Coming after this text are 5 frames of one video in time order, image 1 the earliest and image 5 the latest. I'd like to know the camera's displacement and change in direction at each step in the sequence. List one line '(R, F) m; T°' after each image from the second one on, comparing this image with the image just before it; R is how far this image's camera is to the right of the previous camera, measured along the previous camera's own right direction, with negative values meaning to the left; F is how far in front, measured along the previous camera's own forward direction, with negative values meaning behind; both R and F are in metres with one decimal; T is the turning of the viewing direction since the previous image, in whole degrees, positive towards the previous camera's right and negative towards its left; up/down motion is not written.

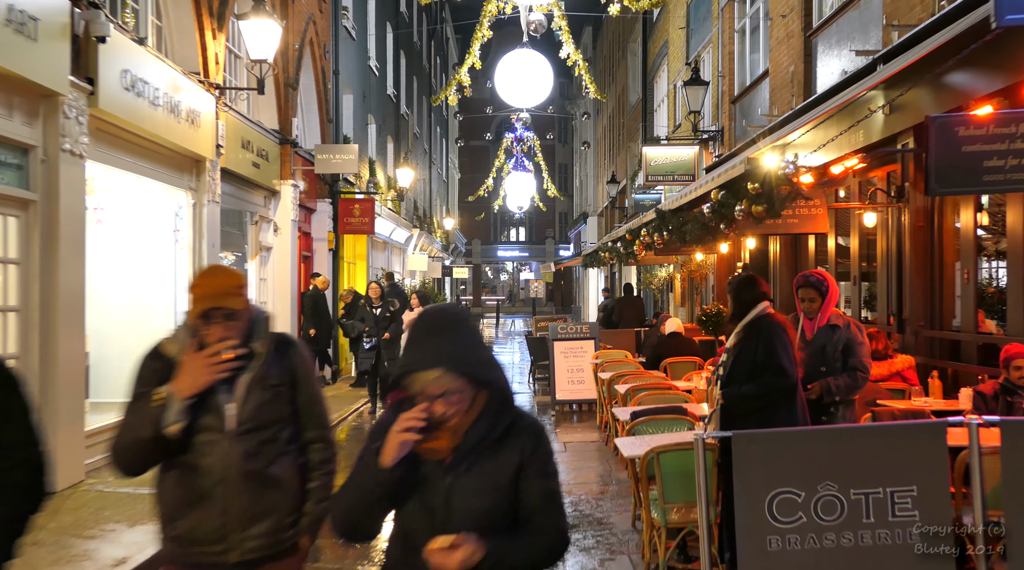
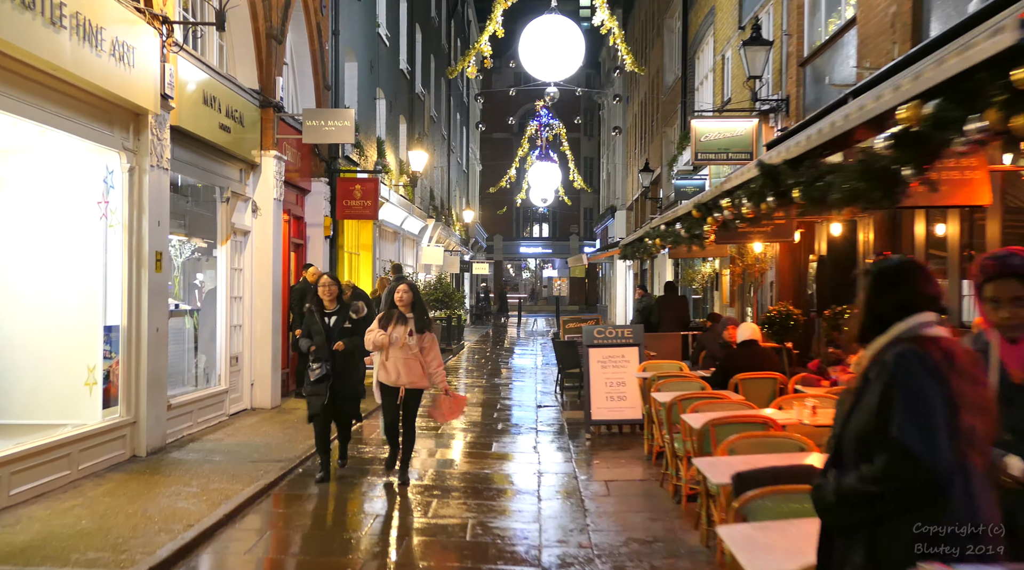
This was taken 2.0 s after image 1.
(-0.1, +2.5) m; -1°
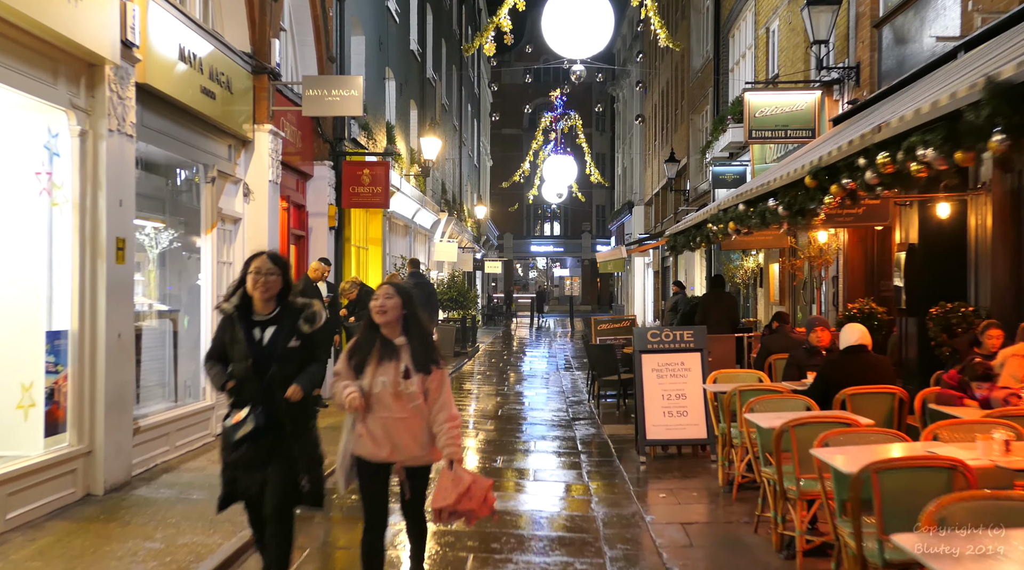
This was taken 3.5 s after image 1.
(-0.3, +1.8) m; 0°
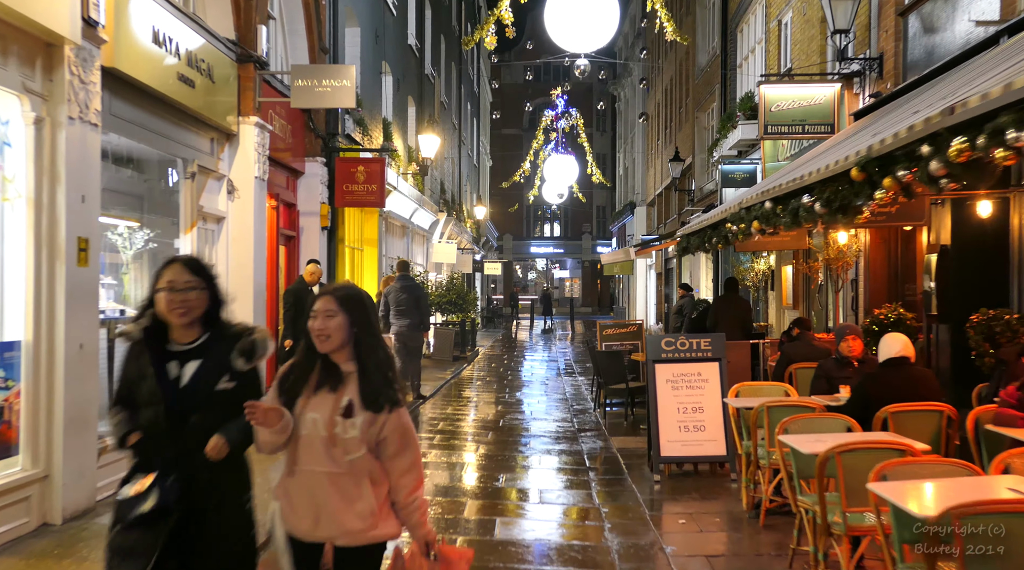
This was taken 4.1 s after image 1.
(0.0, +0.7) m; 0°
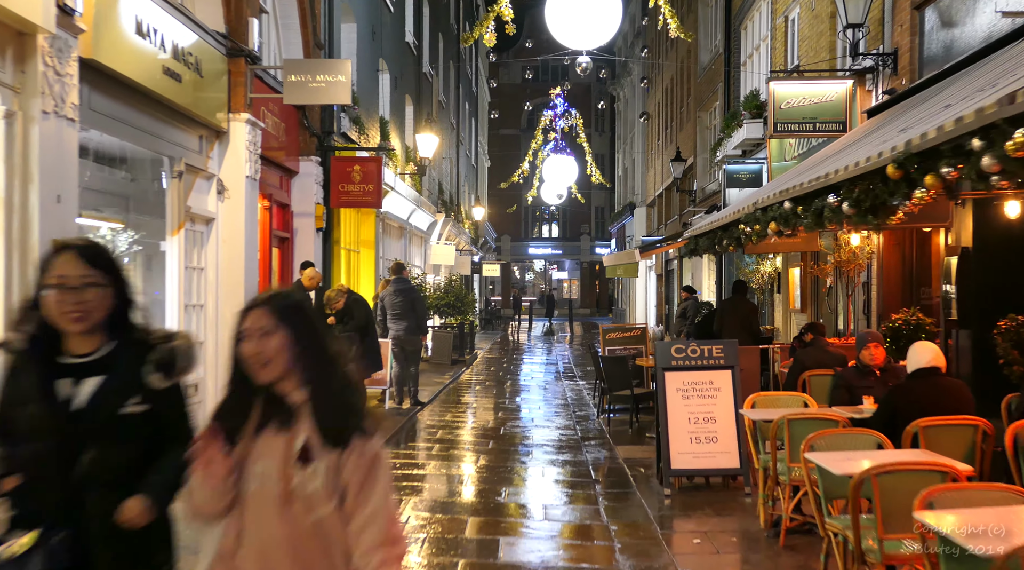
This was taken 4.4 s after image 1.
(0.0, +0.4) m; 0°
